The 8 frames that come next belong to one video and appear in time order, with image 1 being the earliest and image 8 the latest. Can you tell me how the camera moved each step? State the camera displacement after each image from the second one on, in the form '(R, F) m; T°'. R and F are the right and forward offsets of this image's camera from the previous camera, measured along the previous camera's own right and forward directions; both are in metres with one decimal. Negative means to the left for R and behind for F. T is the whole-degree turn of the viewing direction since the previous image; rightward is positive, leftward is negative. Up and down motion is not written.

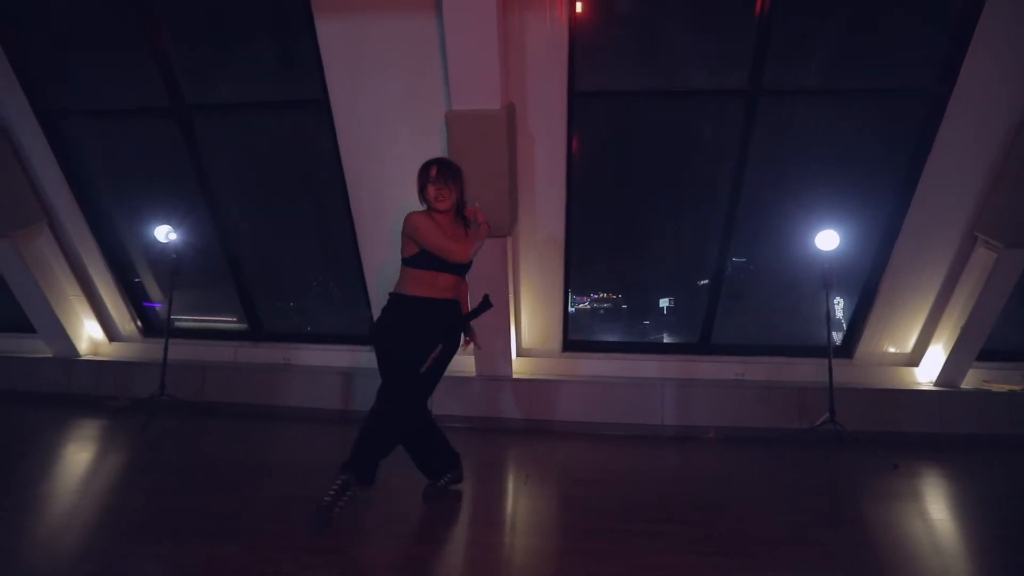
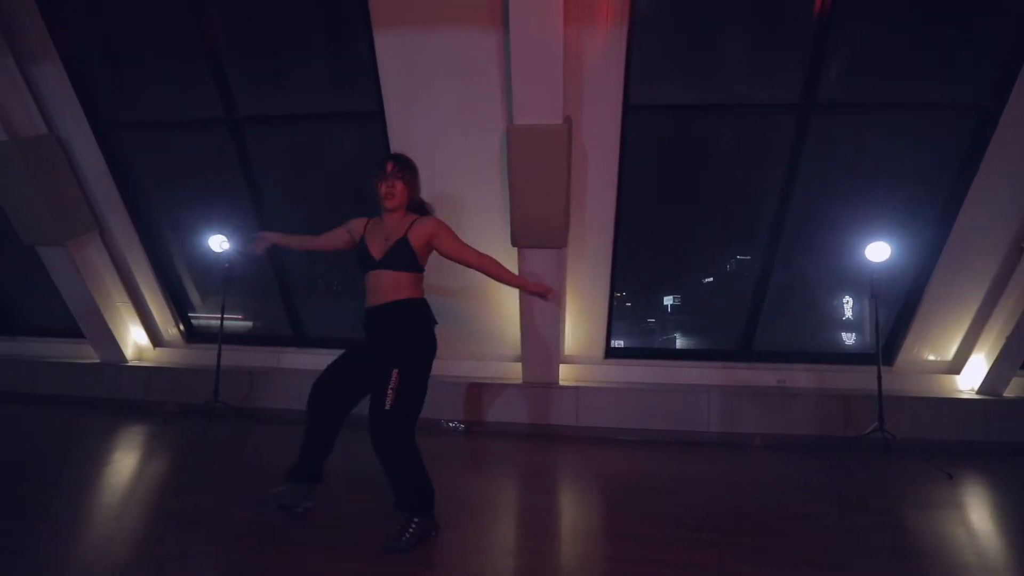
(-0.4, -0.1) m; 0°
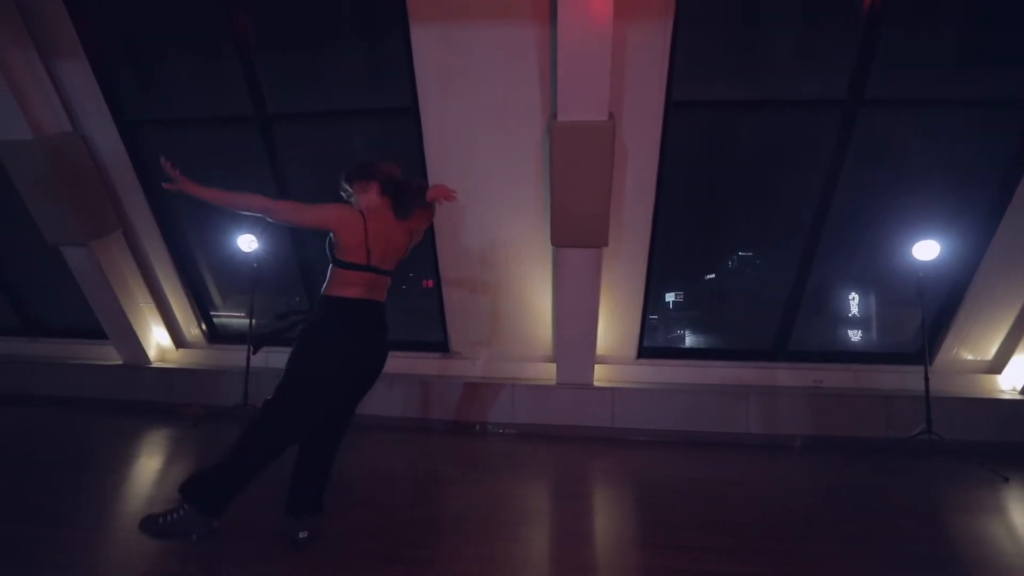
(-0.3, +0.1) m; 0°
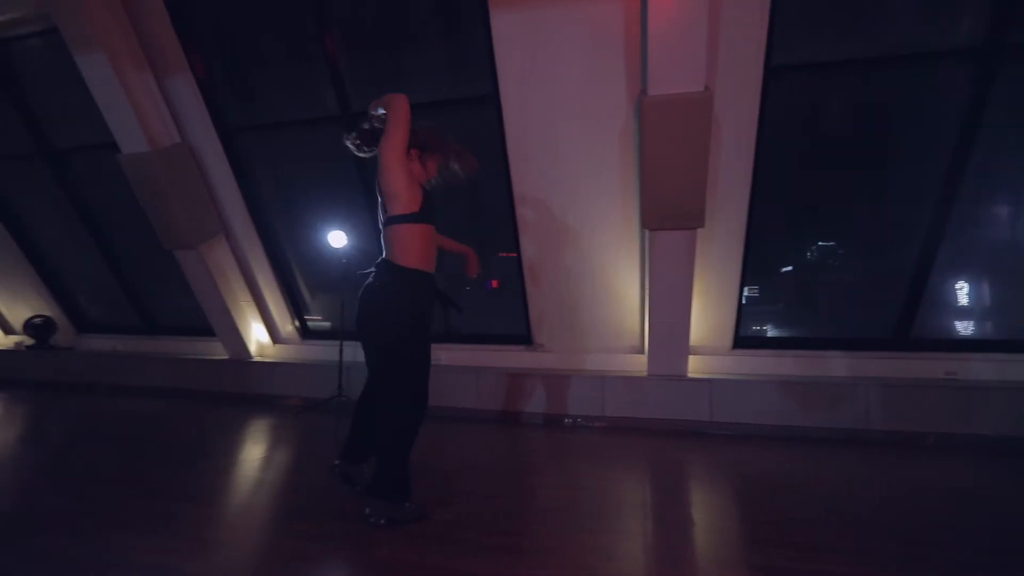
(-0.2, +0.1) m; -7°
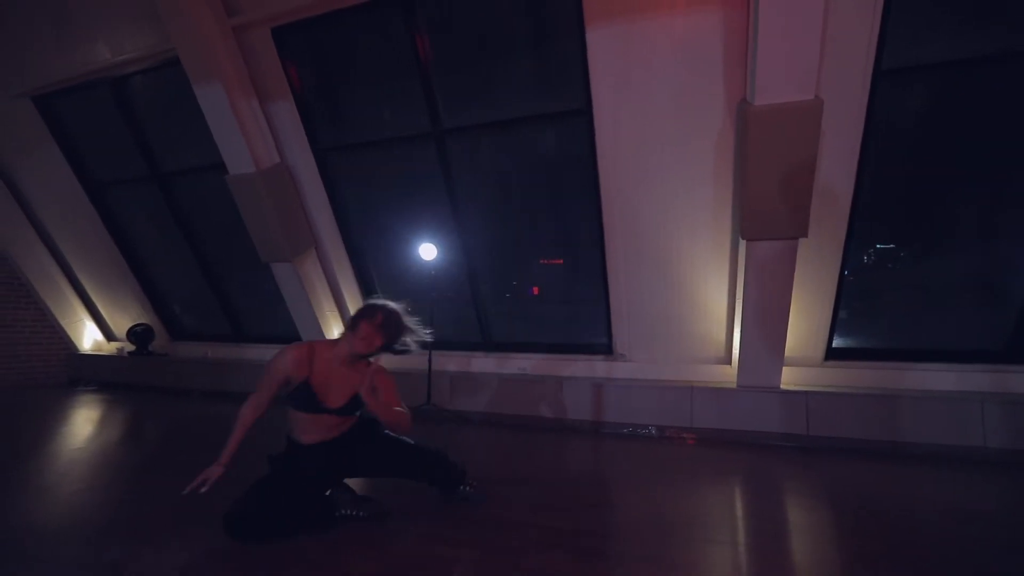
(-0.4, -0.1) m; -4°
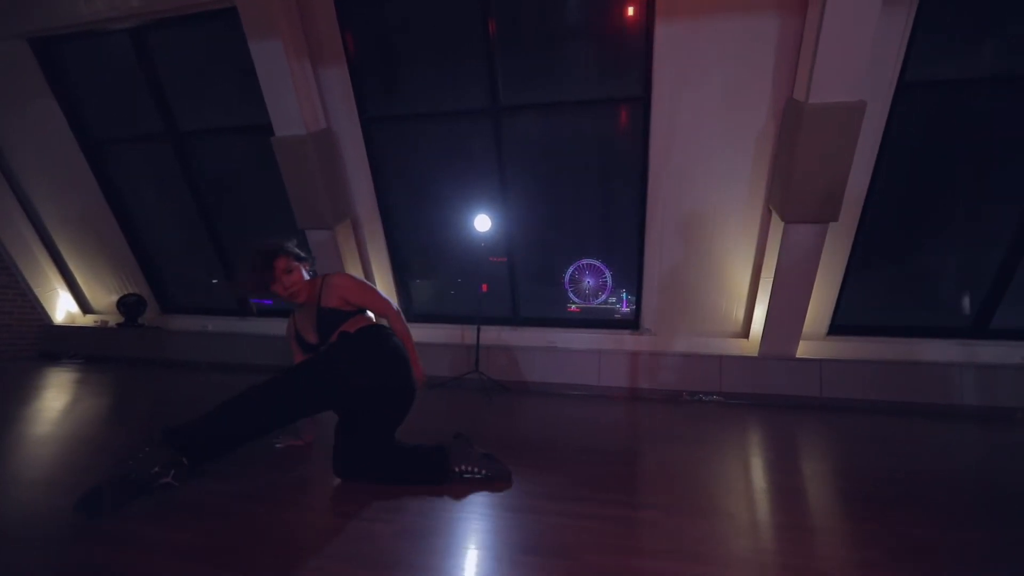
(-1.0, -0.2) m; +7°
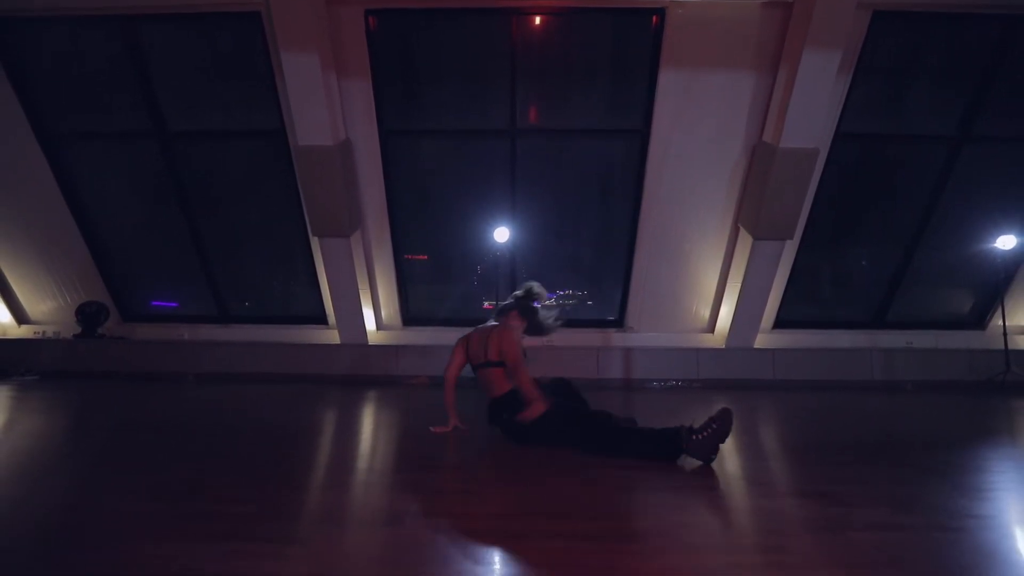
(-1.1, -0.3) m; +11°
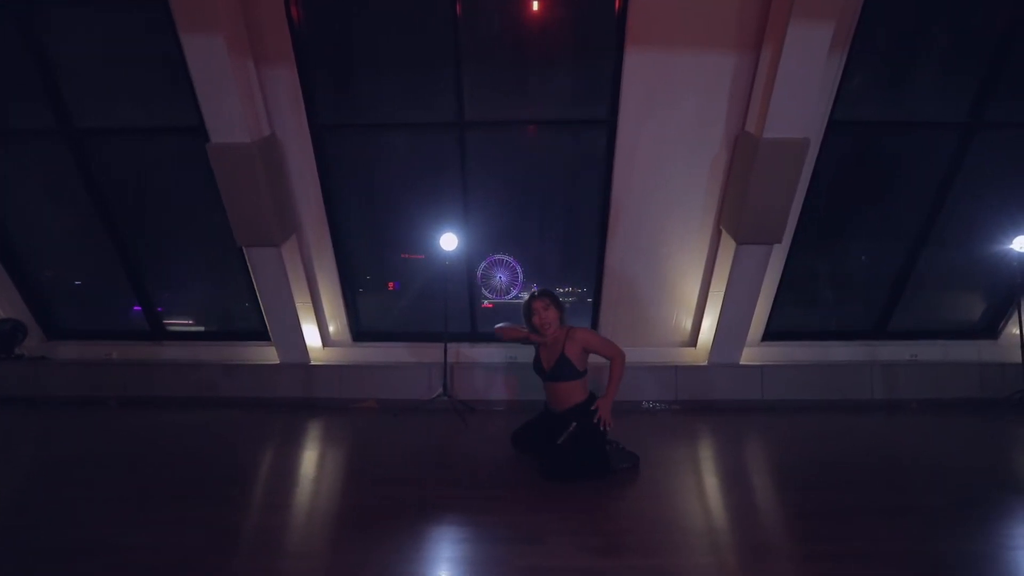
(+0.5, +0.6) m; 0°
